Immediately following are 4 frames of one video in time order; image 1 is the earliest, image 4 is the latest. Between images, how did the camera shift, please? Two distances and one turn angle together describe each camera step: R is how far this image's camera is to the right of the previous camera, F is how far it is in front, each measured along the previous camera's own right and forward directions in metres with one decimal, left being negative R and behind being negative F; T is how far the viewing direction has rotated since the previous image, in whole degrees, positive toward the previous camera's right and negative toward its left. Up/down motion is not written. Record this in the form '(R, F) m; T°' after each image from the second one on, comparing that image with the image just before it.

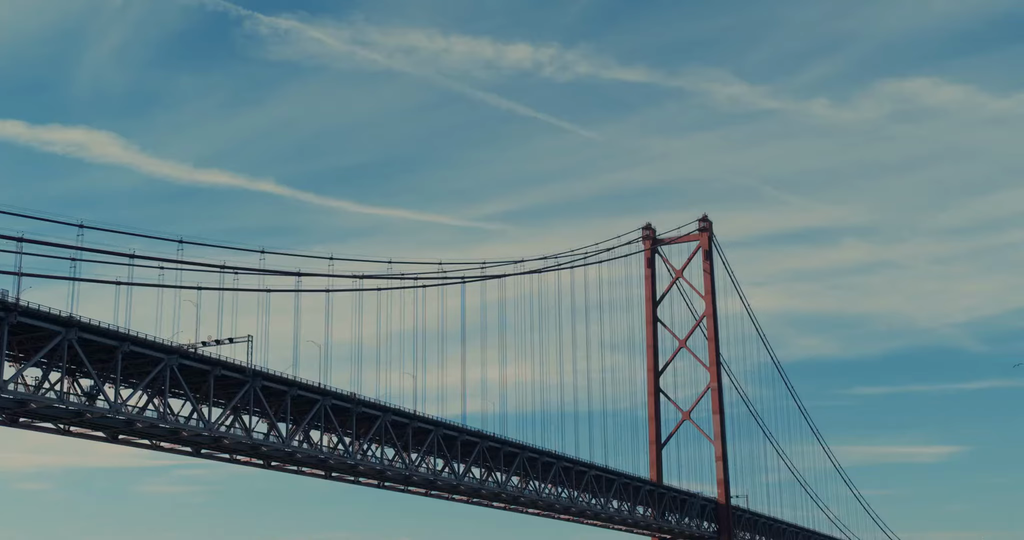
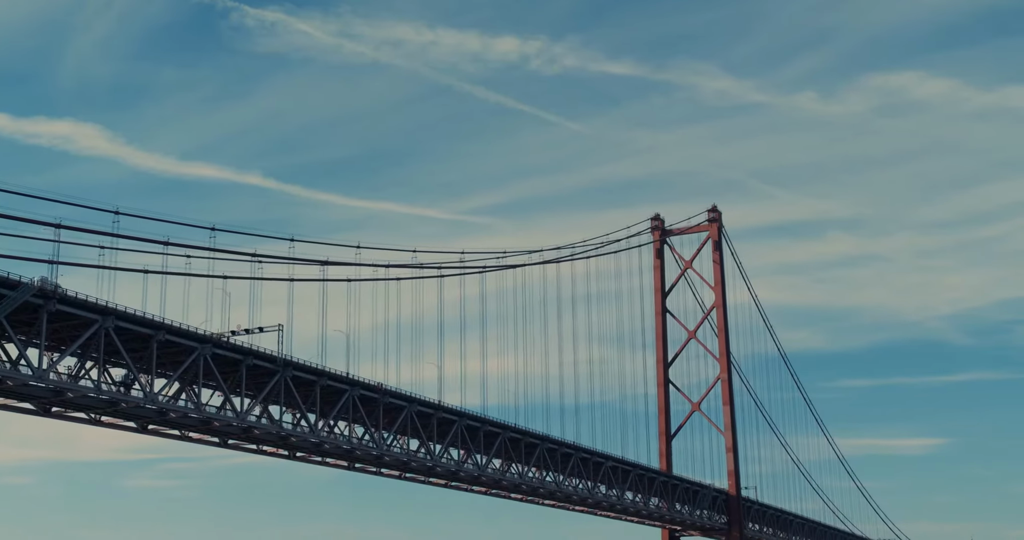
(-1.6, +0.5) m; +1°
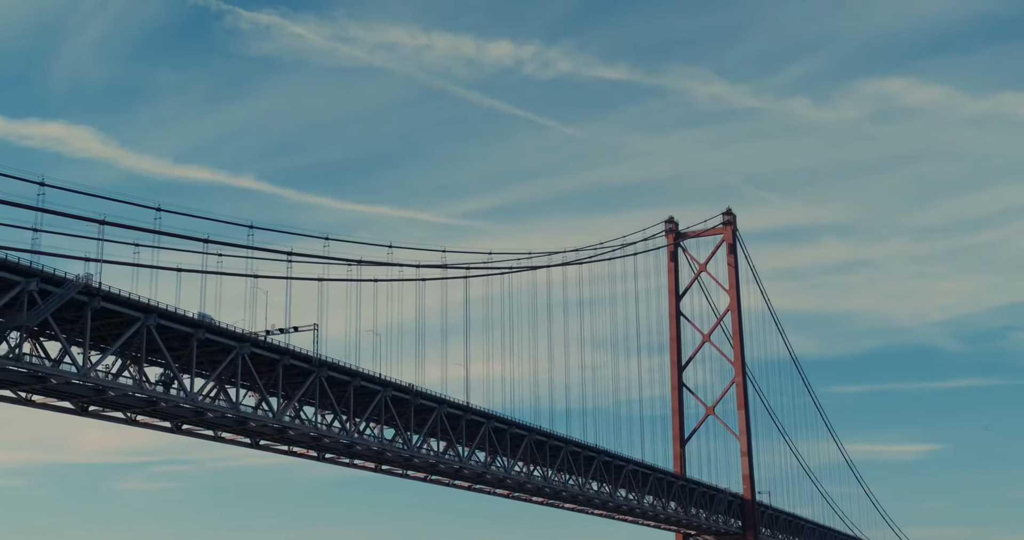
(-1.6, +0.5) m; 0°
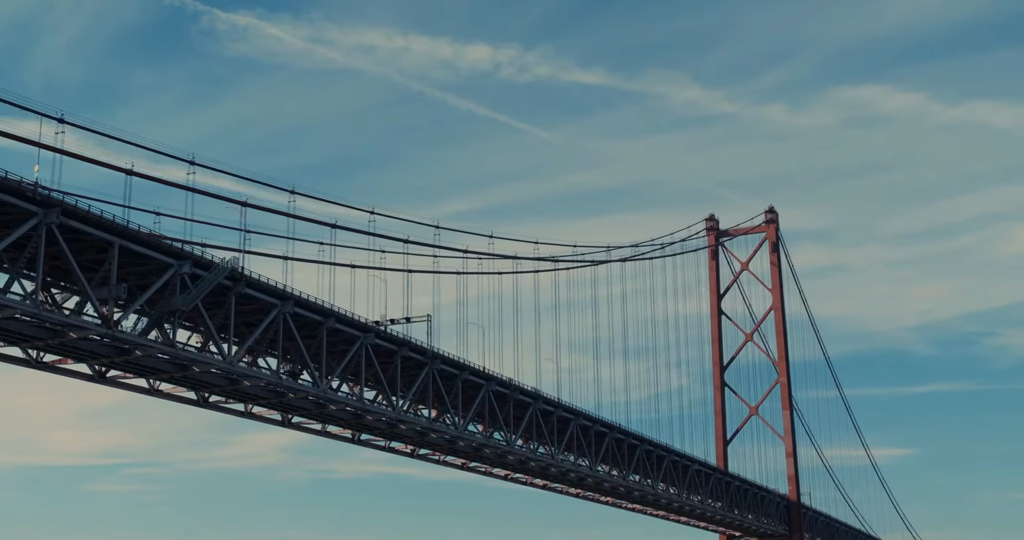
(-4.9, +1.5) m; +1°
